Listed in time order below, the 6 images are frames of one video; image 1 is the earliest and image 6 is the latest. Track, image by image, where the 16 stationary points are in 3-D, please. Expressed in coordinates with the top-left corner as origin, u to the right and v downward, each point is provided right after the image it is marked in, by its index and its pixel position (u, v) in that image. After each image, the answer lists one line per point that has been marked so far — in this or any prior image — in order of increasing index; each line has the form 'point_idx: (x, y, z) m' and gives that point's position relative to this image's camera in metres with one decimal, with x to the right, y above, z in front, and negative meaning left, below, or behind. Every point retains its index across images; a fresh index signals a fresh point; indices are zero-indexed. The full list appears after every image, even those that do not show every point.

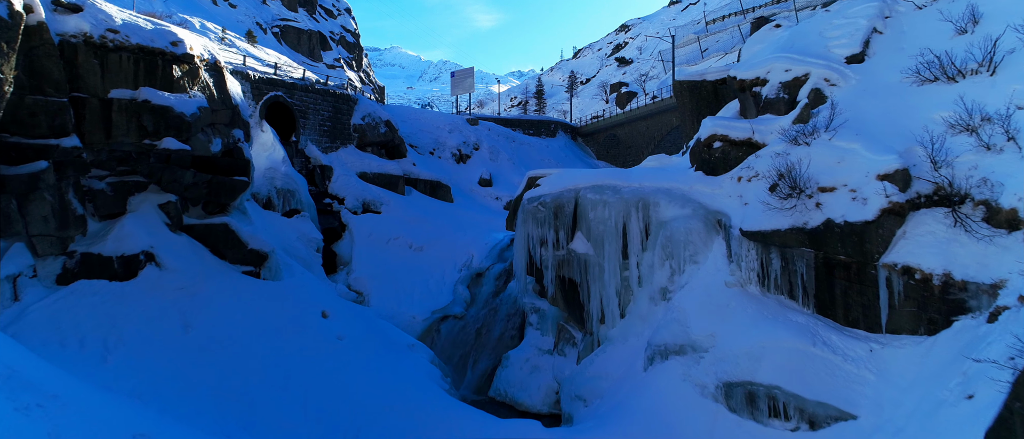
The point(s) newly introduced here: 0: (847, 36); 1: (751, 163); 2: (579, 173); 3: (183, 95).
0: (+7.1, +3.9, +10.9) m
1: (+4.6, +1.1, +9.8) m
2: (+1.7, +1.1, +12.2) m
3: (-7.1, +2.7, +10.9) m
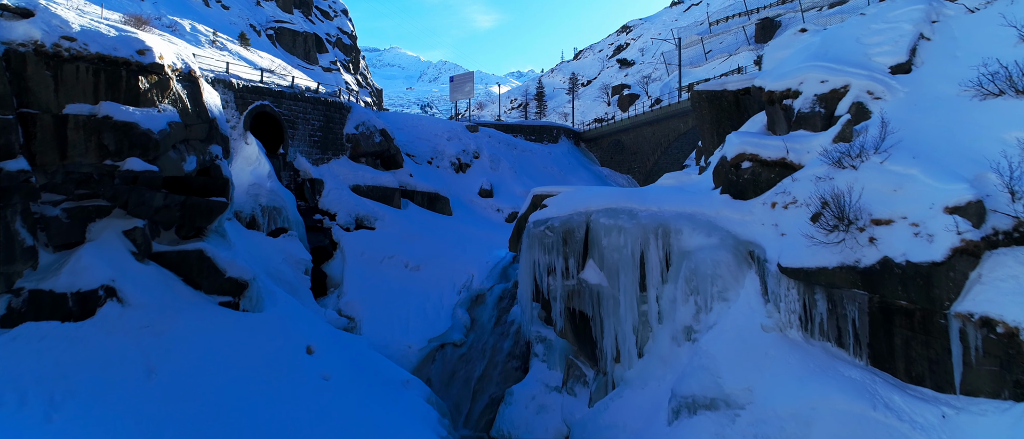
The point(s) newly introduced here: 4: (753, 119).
0: (+7.2, +3.4, +9.8) m
1: (+4.7, +0.6, +8.7) m
2: (+1.7, +0.5, +11.1) m
3: (-7.0, +2.1, +9.8) m
4: (+5.4, +2.2, +11.4) m
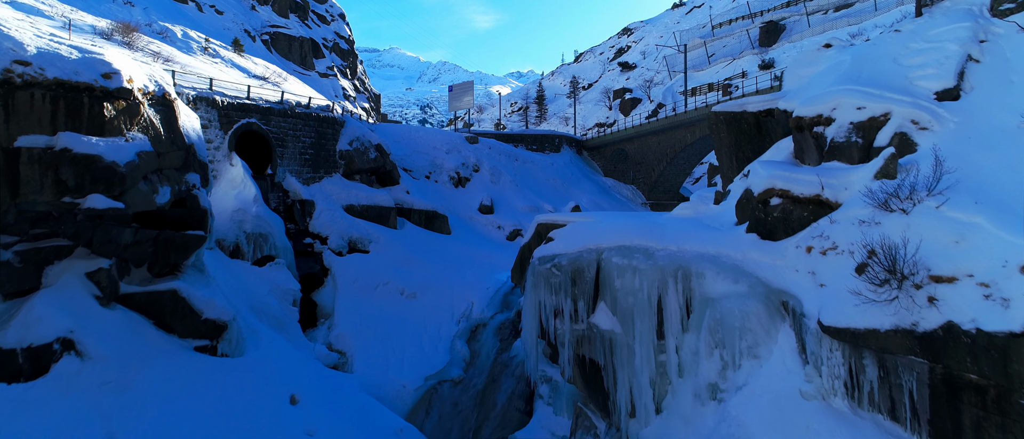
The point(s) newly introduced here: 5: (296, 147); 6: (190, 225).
0: (+7.3, +2.7, +8.8) m
1: (+4.8, -0.1, +7.8) m
2: (+1.8, -0.2, +10.1) m
3: (-6.9, +1.4, +8.9) m
4: (+5.5, +1.5, +10.5) m
5: (-7.0, +2.3, +16.5) m
6: (-6.6, -0.1, +10.5) m
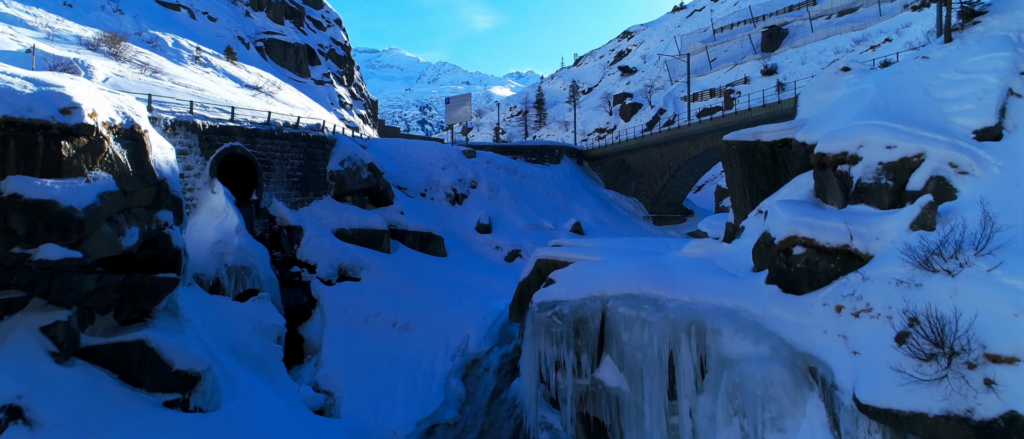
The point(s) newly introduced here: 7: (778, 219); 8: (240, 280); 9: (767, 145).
0: (+7.2, +1.9, +8.1) m
1: (+4.7, -0.9, +7.0) m
2: (+1.8, -1.0, +9.3) m
3: (-7.0, +0.6, +8.1) m
4: (+5.4, +0.8, +9.7) m
5: (-7.1, +1.6, +15.7) m
6: (-6.7, -0.9, +9.7) m
7: (+4.4, 0.0, +8.5) m
8: (-6.7, -1.5, +12.5) m
9: (+5.3, +1.5, +10.5) m
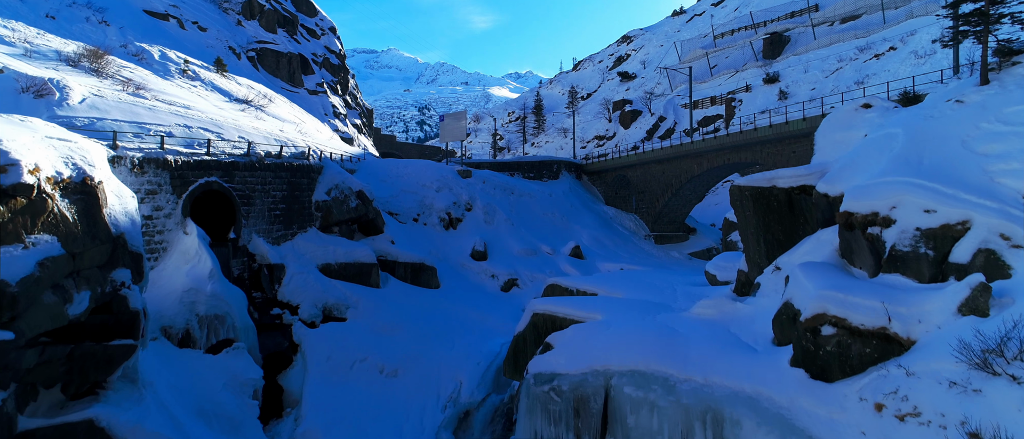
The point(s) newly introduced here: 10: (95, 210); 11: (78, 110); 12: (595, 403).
0: (+7.1, +0.9, +7.2) m
1: (+4.6, -1.9, +6.1) m
2: (+1.6, -2.0, +8.4) m
3: (-7.1, -0.4, +7.2) m
4: (+5.3, -0.3, +8.8) m
5: (-7.2, +0.5, +14.8) m
6: (-6.8, -1.9, +8.8) m
7: (+4.3, -1.0, +7.6) m
8: (-6.8, -2.5, +11.6) m
9: (+5.2, +0.5, +9.6) m
10: (-7.0, +0.2, +8.5) m
11: (-16.0, +4.1, +18.8) m
12: (+1.3, -2.8, +7.9) m
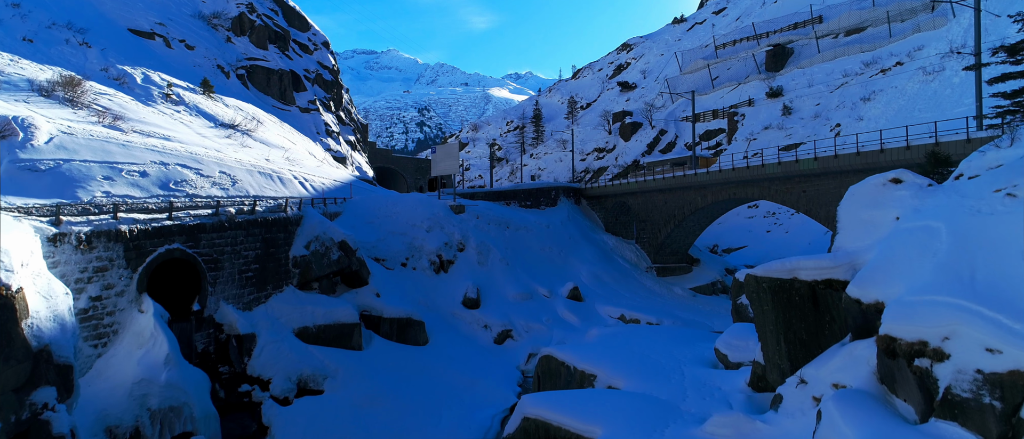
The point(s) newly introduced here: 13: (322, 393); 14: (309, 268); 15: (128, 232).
0: (+6.9, -0.7, +6.0) m
1: (+4.4, -3.6, +4.9) m
2: (+1.4, -3.6, +7.2) m
3: (-7.3, -2.1, +6.0) m
4: (+5.1, -1.9, +7.7) m
5: (-7.4, -1.2, +13.6) m
6: (-7.0, -3.6, +7.6) m
7: (+4.1, -2.6, +6.4) m
8: (-7.1, -4.2, +10.4) m
9: (+5.0, -1.1, +8.4) m
10: (-7.2, -1.5, +7.3) m
11: (-16.2, +2.4, +17.6) m
12: (+1.1, -4.4, +6.7) m
13: (-4.9, -4.5, +13.1) m
14: (-6.2, -1.5, +15.4) m
15: (-8.7, -0.2, +11.6) m
